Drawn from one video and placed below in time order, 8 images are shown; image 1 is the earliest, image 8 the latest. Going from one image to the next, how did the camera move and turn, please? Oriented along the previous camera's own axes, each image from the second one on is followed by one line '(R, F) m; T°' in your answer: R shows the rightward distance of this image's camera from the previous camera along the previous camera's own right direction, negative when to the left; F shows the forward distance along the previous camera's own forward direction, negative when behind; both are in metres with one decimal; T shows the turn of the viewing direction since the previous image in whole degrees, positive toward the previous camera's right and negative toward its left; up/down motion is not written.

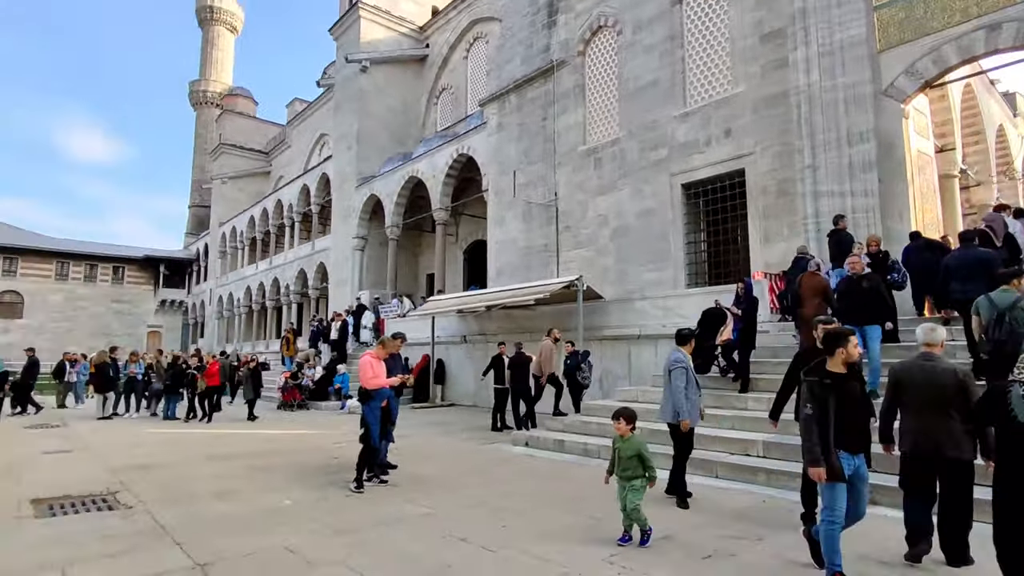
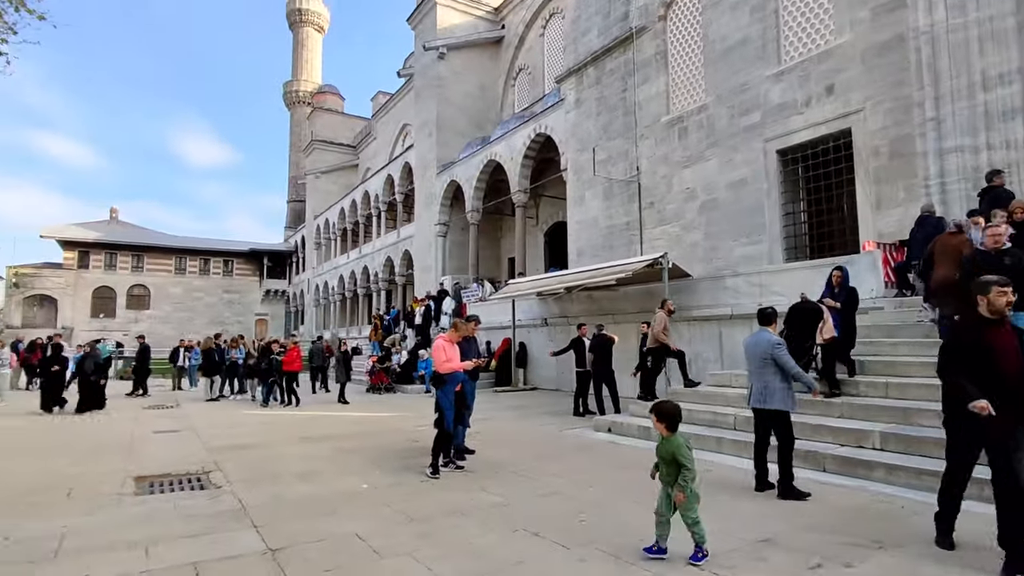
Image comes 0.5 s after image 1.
(+0.1, +0.4) m; -8°
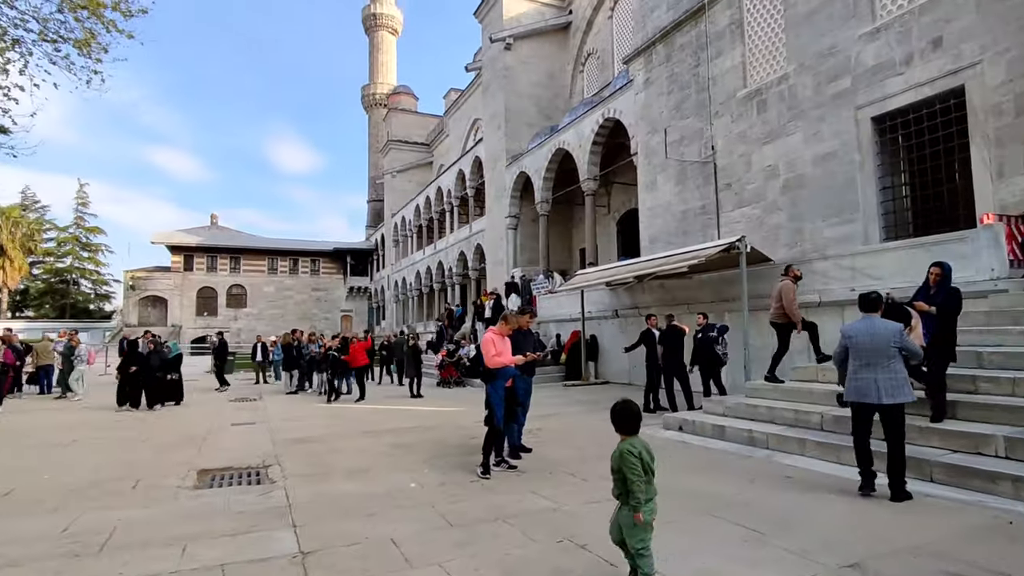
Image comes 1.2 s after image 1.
(+0.3, +0.4) m; -8°
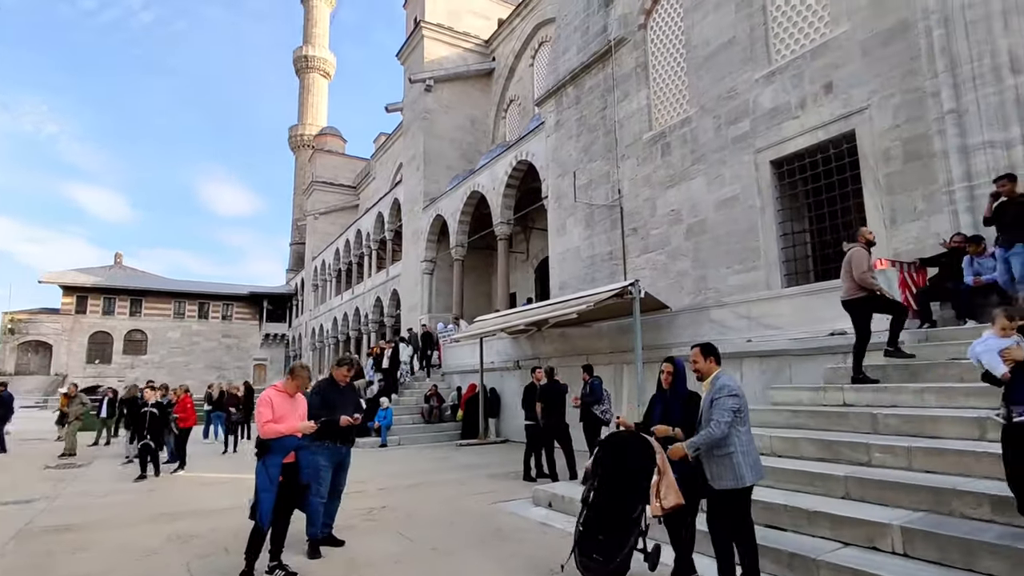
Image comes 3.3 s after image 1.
(+1.2, +1.2) m; +6°
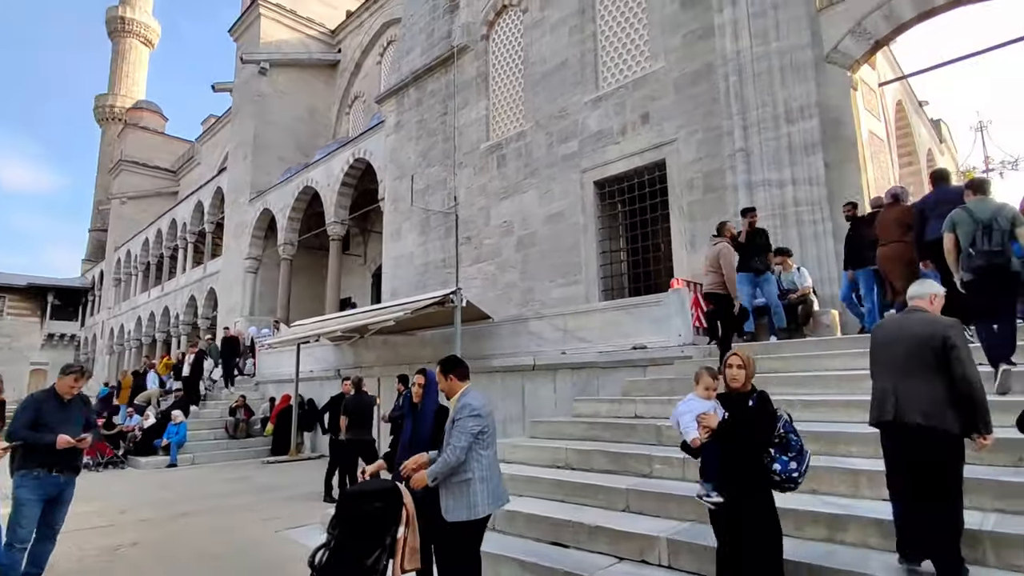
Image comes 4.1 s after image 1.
(+0.5, +0.3) m; +15°
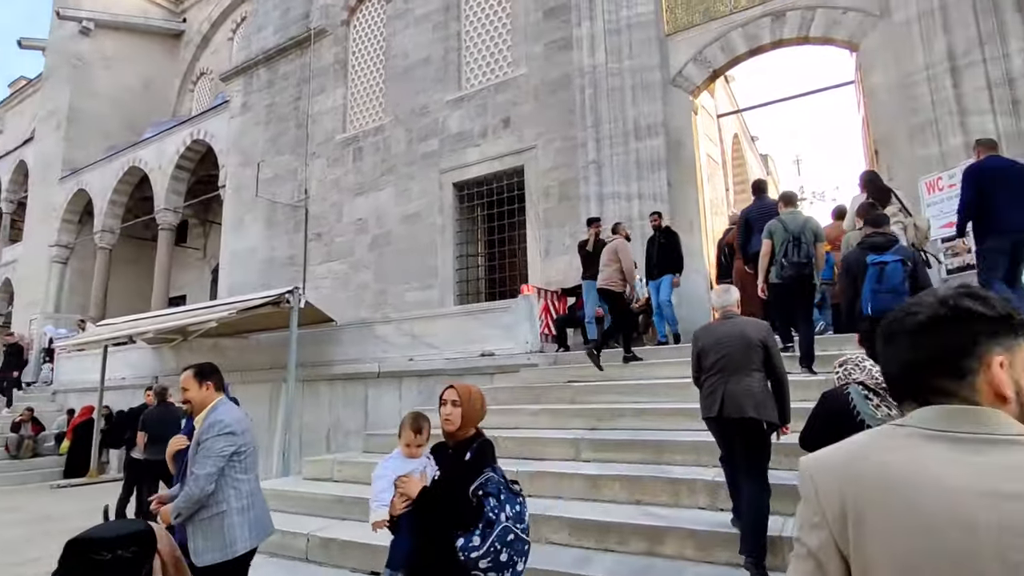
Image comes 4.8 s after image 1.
(+0.3, +0.3) m; +13°
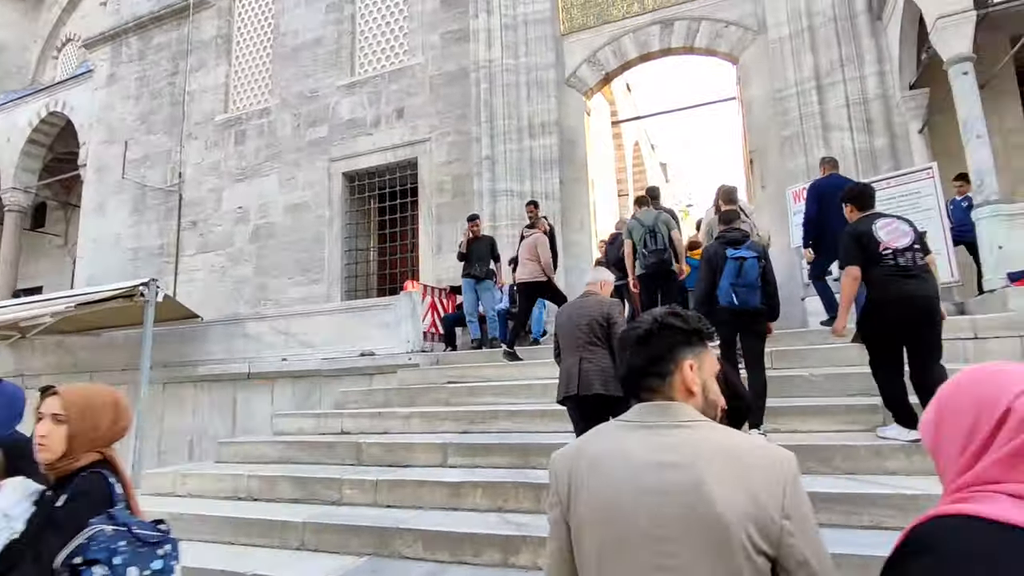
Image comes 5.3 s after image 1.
(+0.3, +0.2) m; +9°
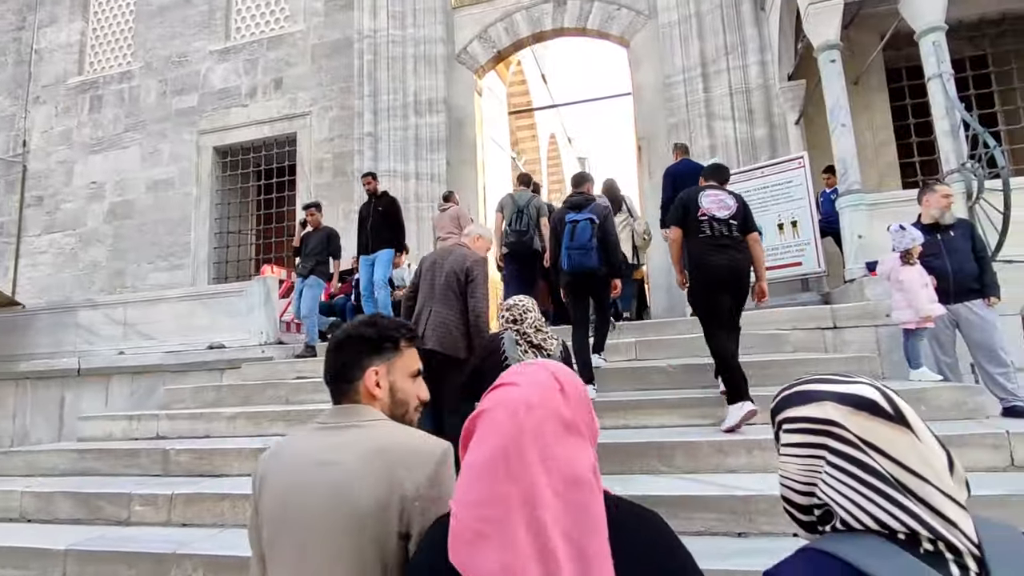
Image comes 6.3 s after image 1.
(+0.6, +0.4) m; +7°
